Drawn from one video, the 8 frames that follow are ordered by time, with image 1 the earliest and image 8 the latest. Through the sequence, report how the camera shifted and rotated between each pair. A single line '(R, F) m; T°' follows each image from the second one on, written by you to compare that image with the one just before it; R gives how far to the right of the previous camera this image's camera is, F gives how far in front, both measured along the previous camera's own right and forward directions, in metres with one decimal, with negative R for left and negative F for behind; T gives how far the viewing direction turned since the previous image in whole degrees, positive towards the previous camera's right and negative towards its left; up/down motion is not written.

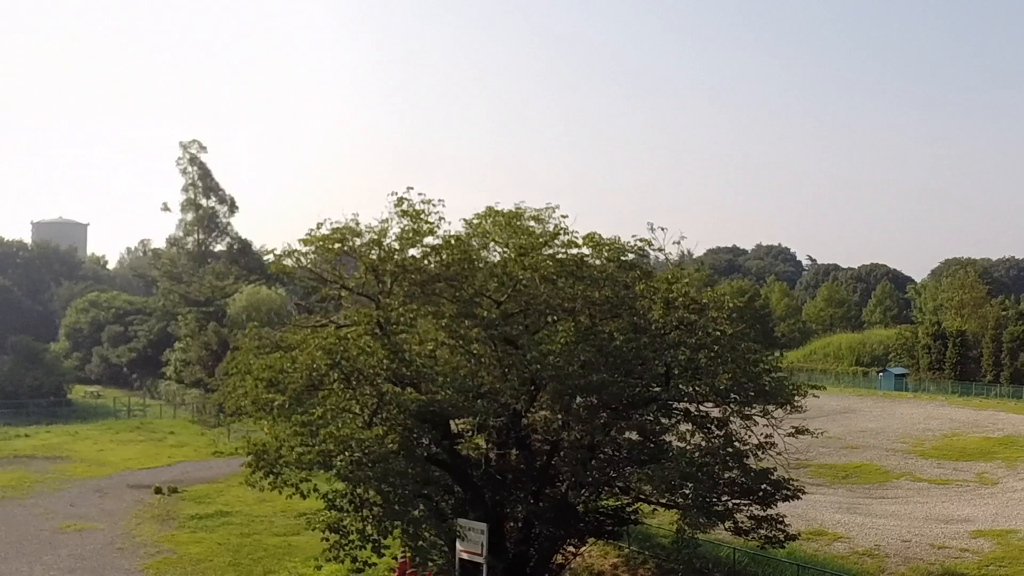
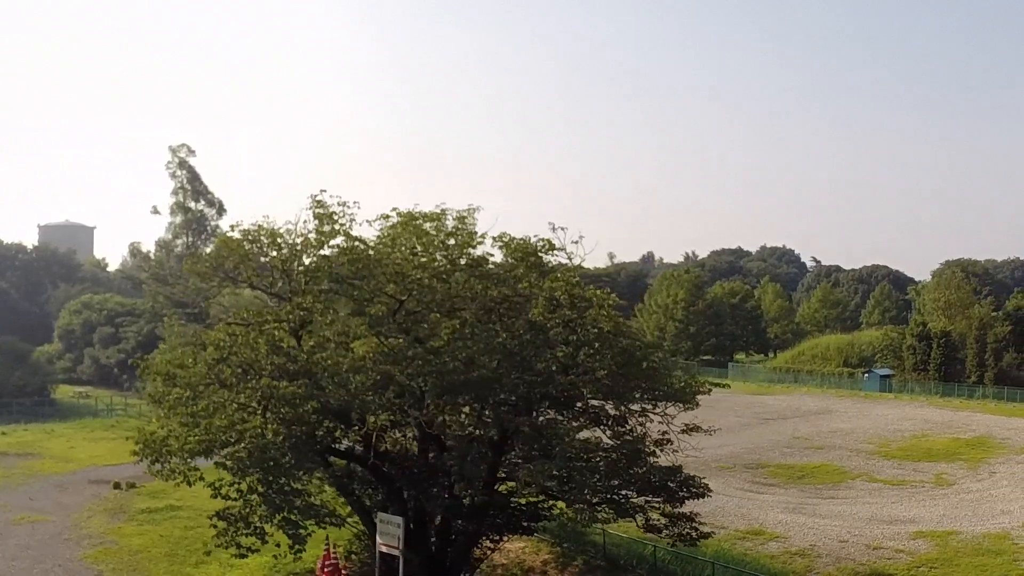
(+2.2, -0.3) m; -2°
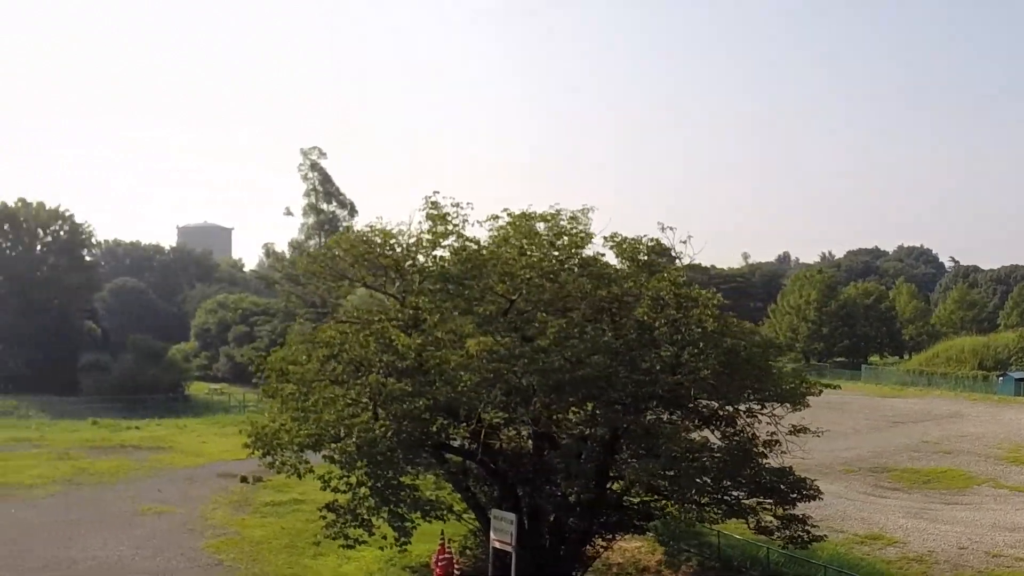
(+0.1, -0.1) m; -7°
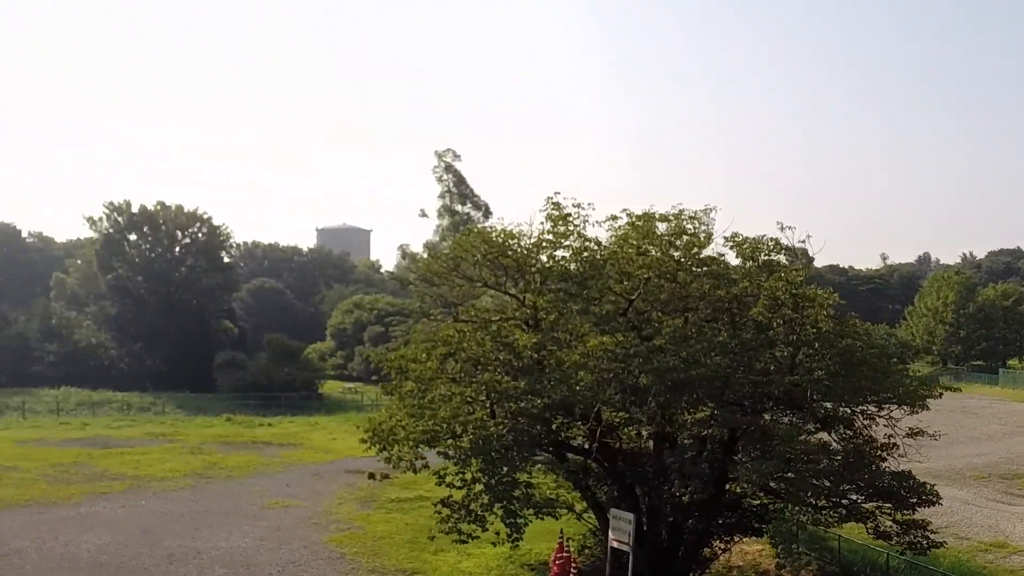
(+0.1, -0.3) m; -7°
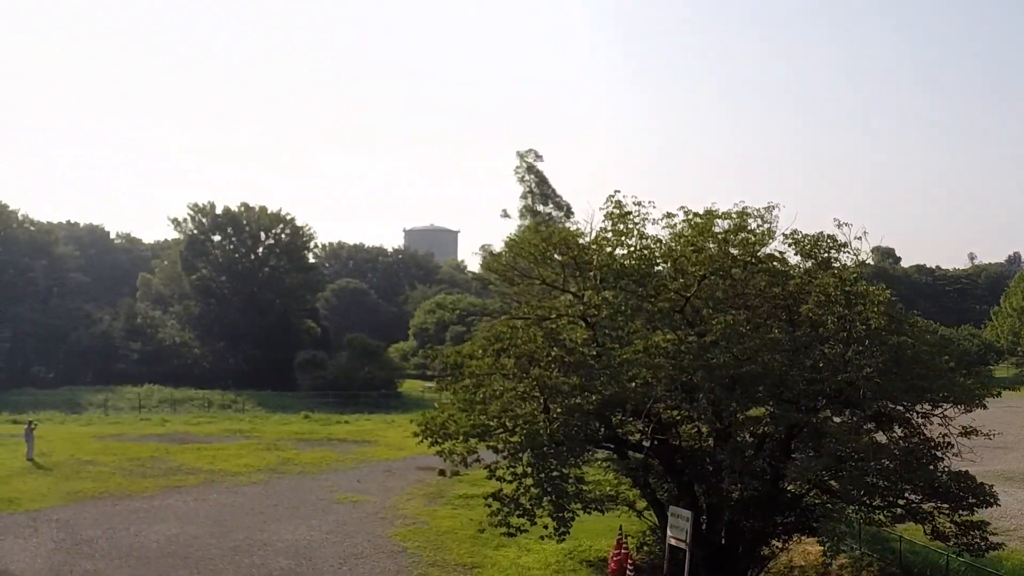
(+0.5, -0.3) m; -5°
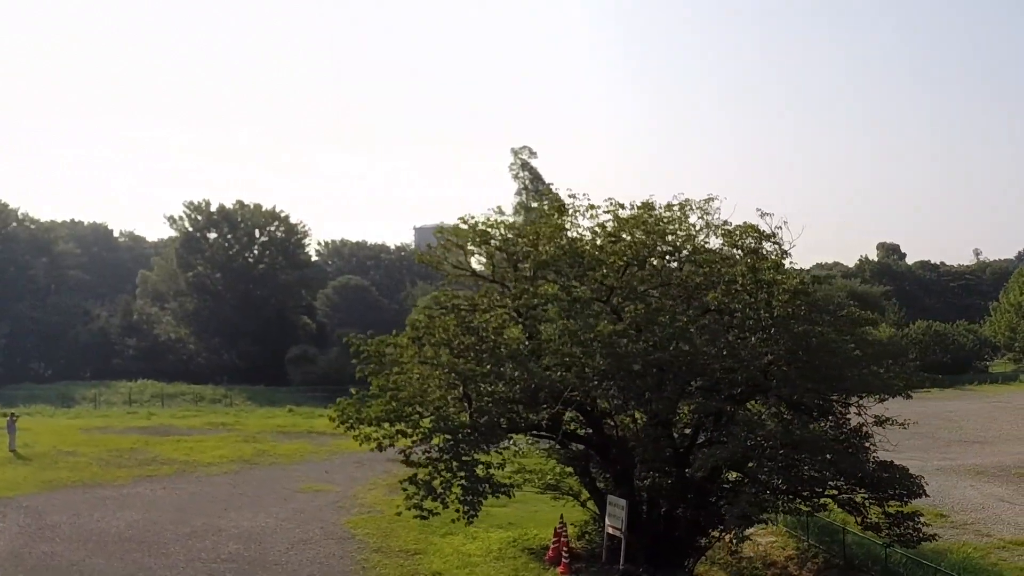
(+1.8, -0.3) m; -2°
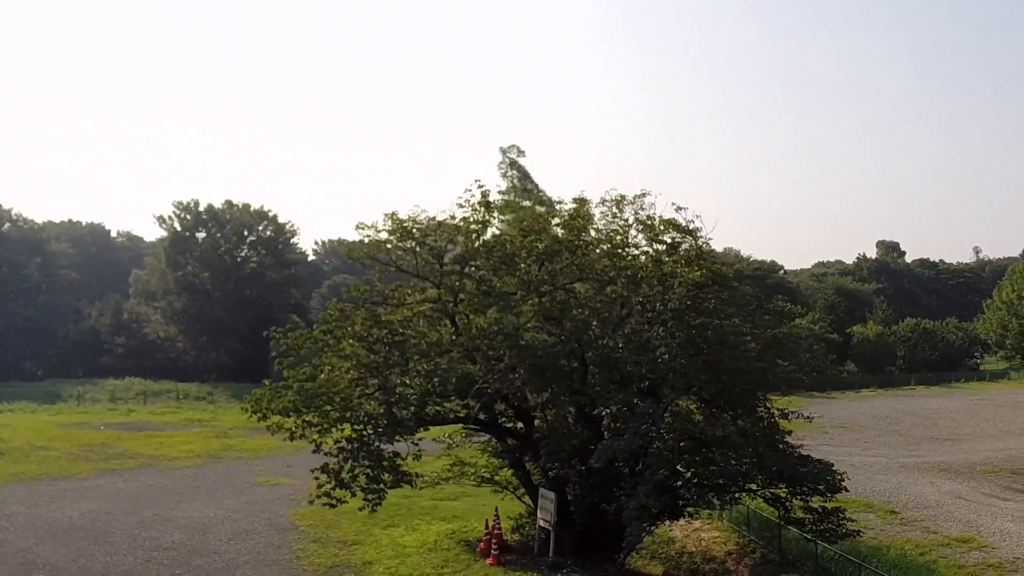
(+1.8, -0.2) m; -2°
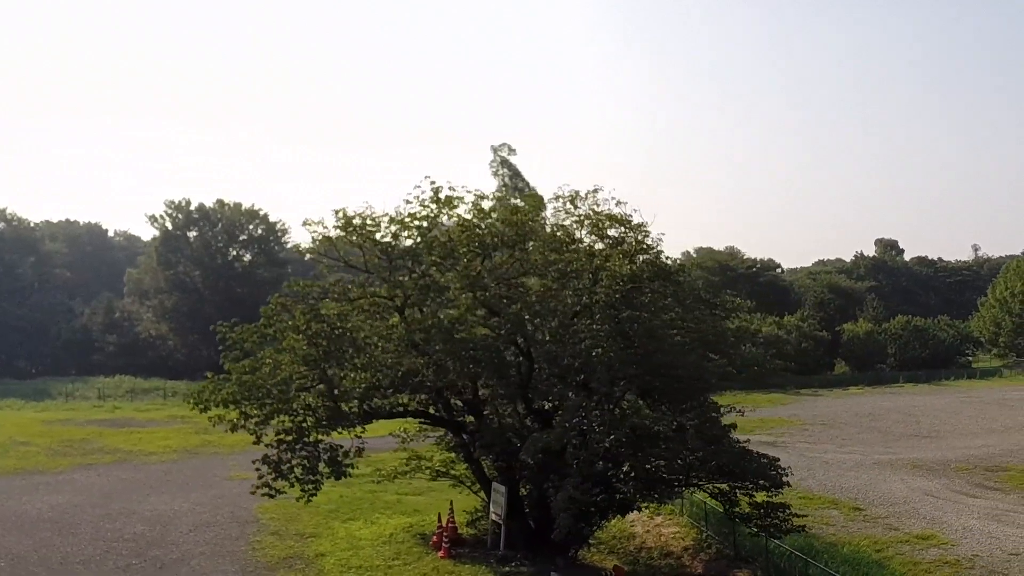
(+1.3, -0.1) m; -1°
